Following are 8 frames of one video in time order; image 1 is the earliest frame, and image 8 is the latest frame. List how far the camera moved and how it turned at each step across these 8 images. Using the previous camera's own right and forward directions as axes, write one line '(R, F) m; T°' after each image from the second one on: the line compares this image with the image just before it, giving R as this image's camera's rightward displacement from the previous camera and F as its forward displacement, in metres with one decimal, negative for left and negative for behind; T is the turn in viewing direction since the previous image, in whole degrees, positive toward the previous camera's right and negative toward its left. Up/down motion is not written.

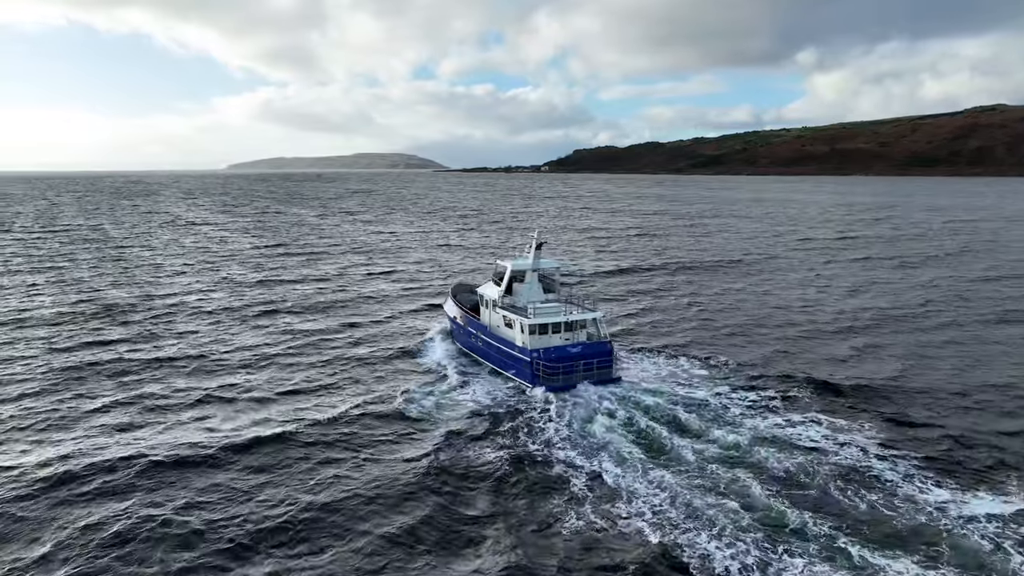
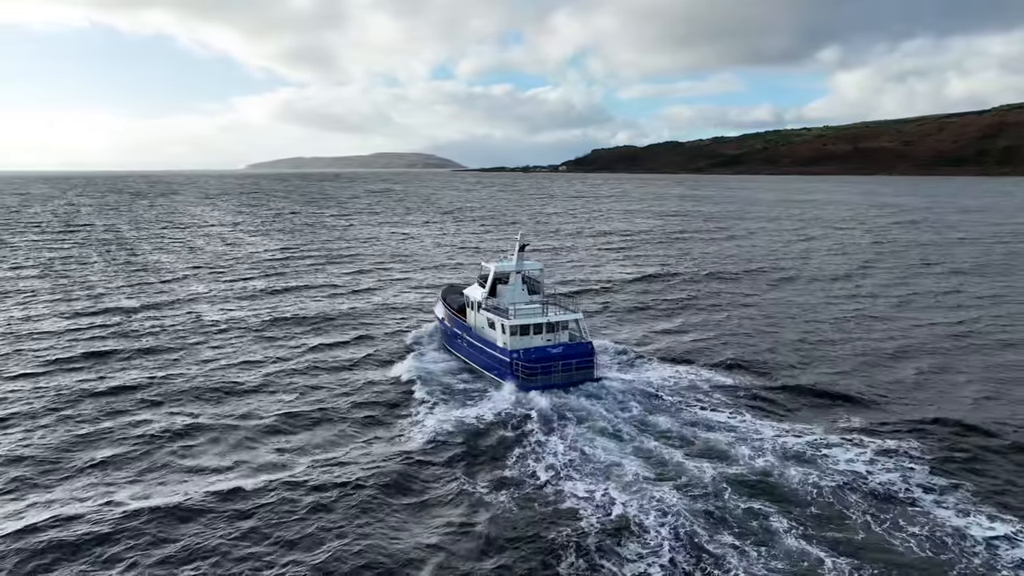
(-0.1, +1.4) m; -1°
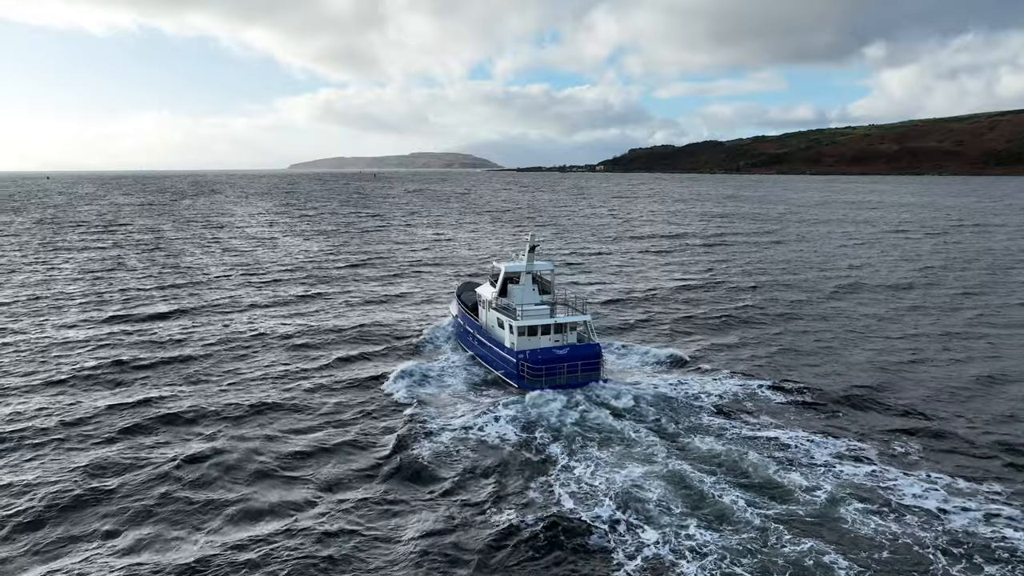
(-0.1, +1.2) m; -3°
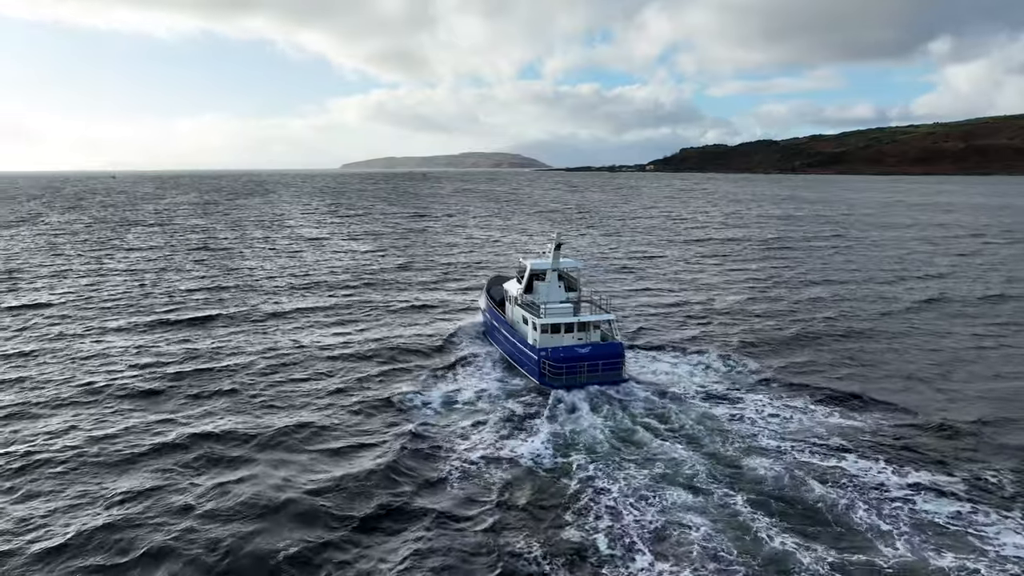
(-0.2, +1.3) m; -4°
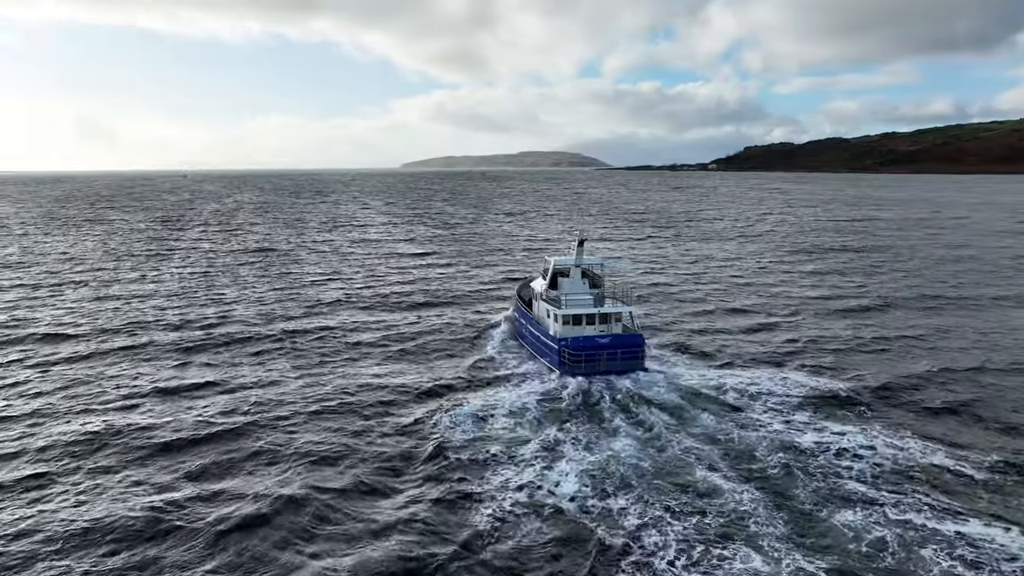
(-0.2, +2.2) m; -5°
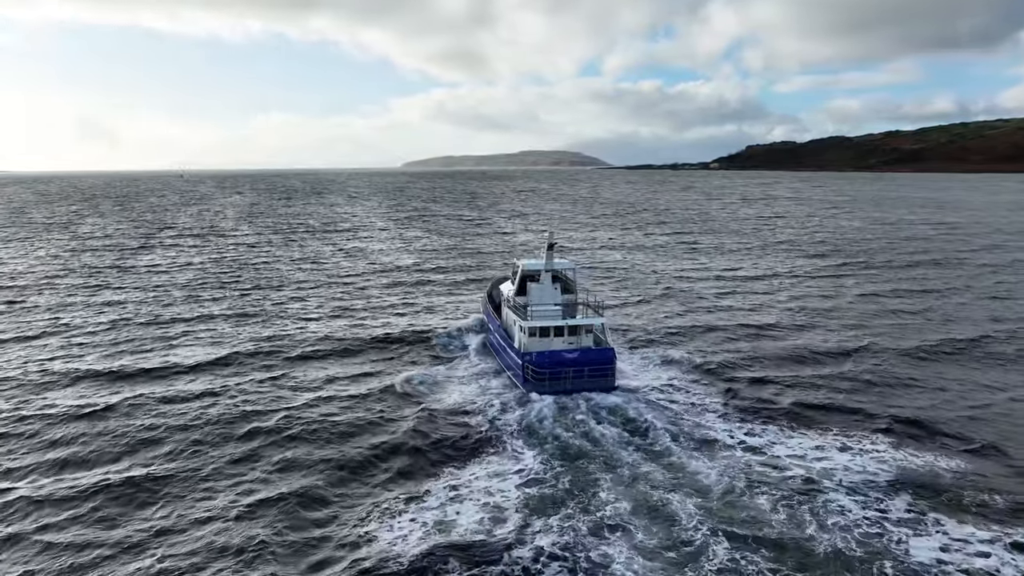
(-0.1, +4.4) m; 0°
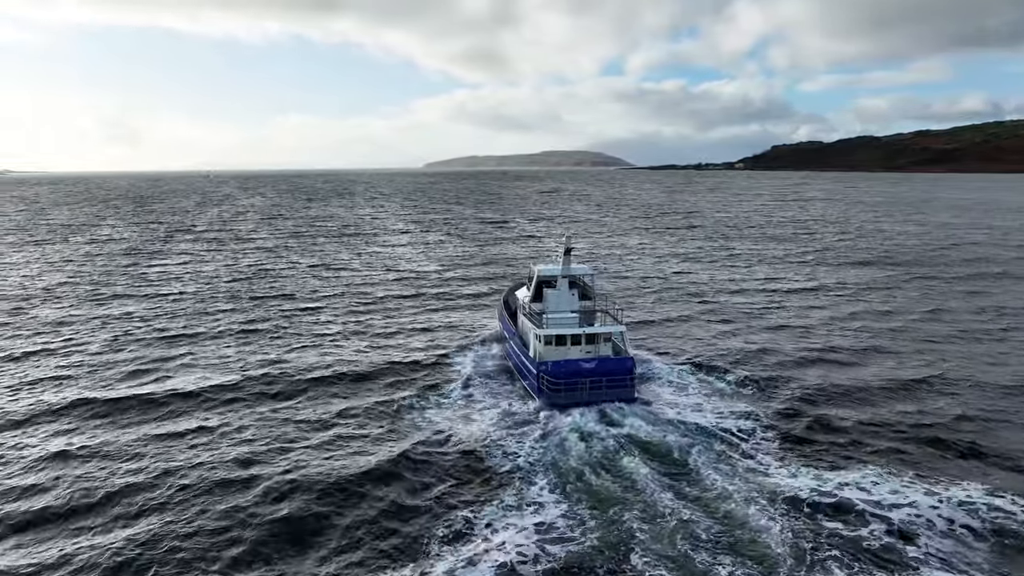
(-0.5, +2.4) m; -2°
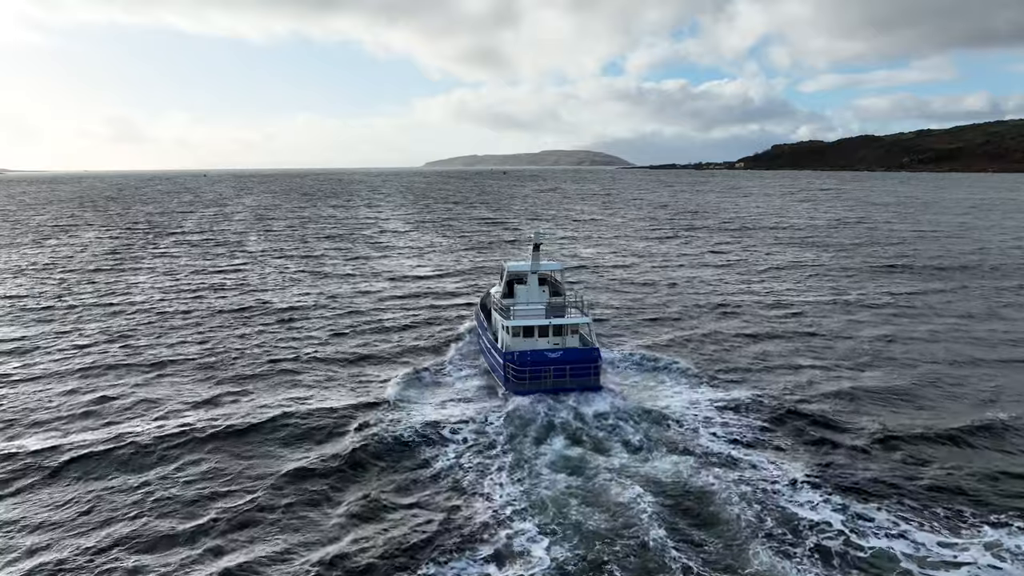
(-0.1, +2.8) m; 0°
